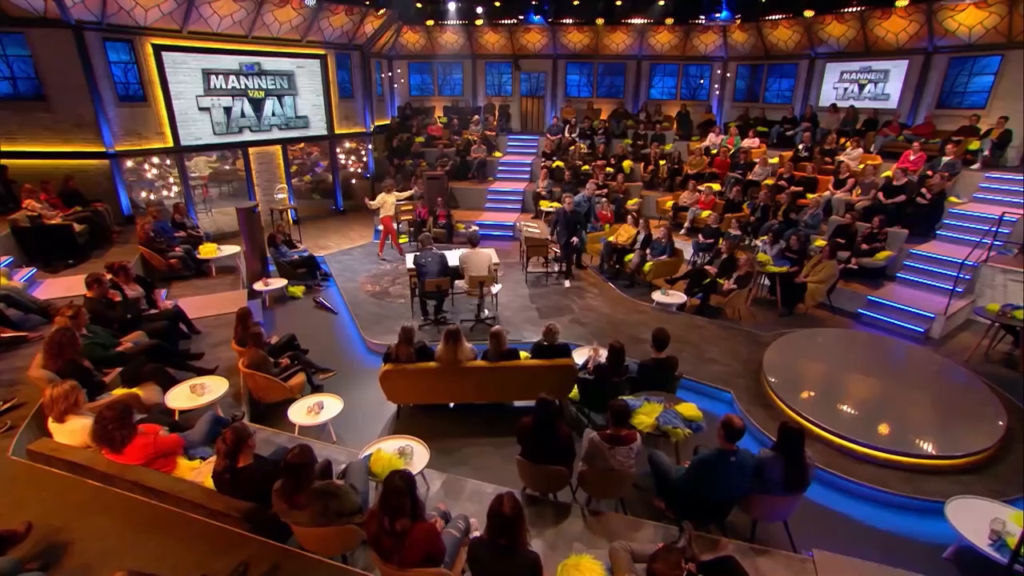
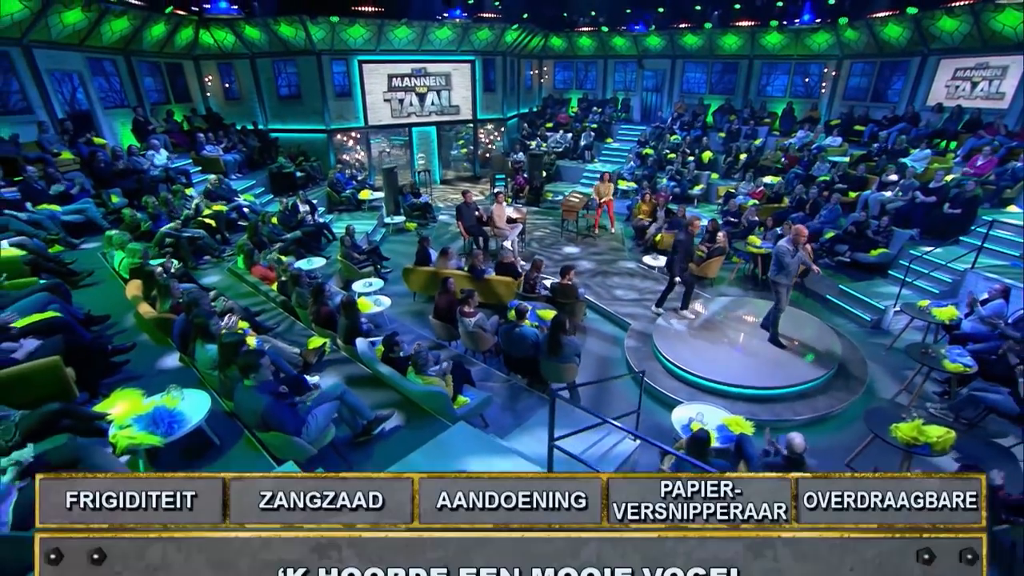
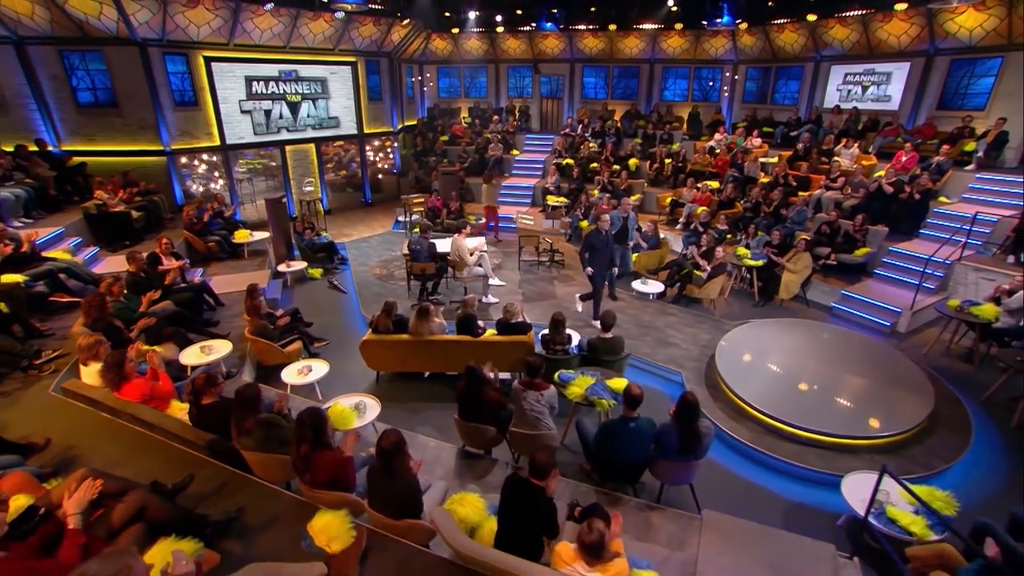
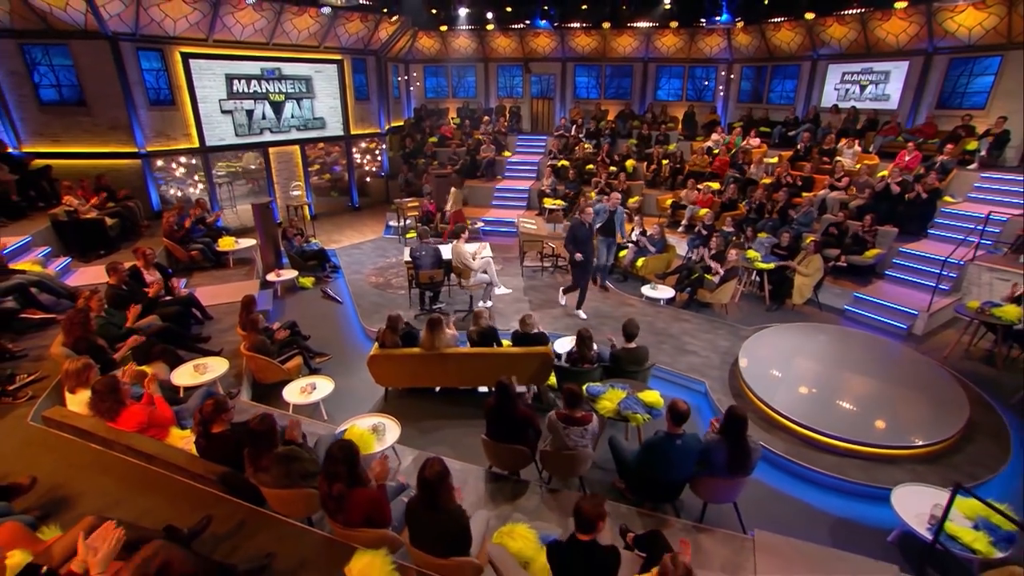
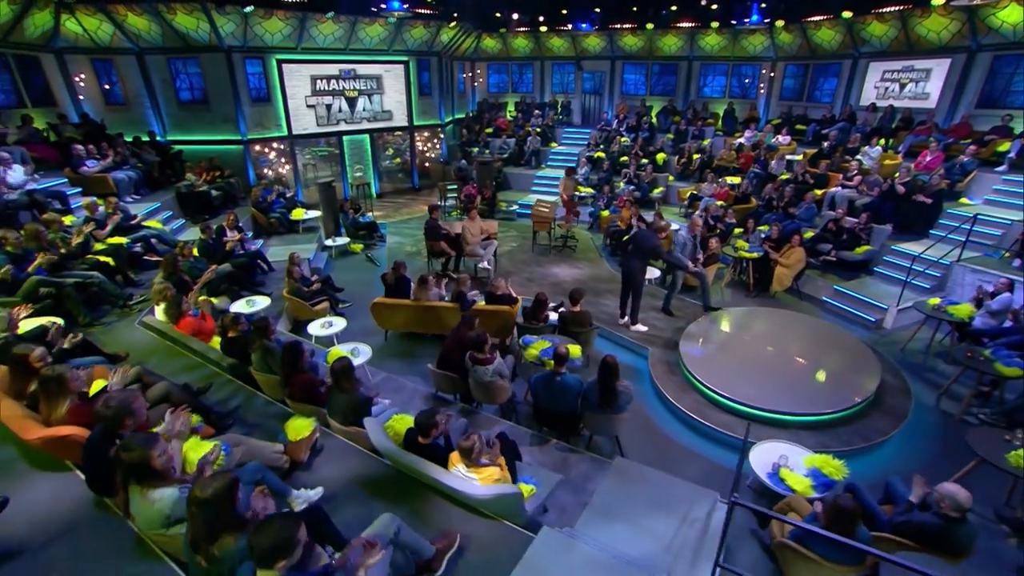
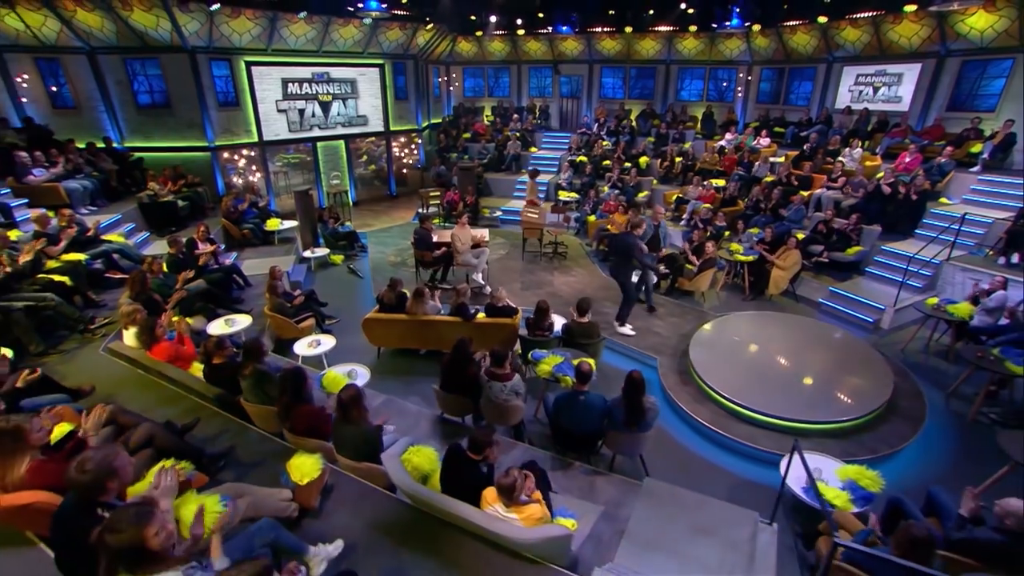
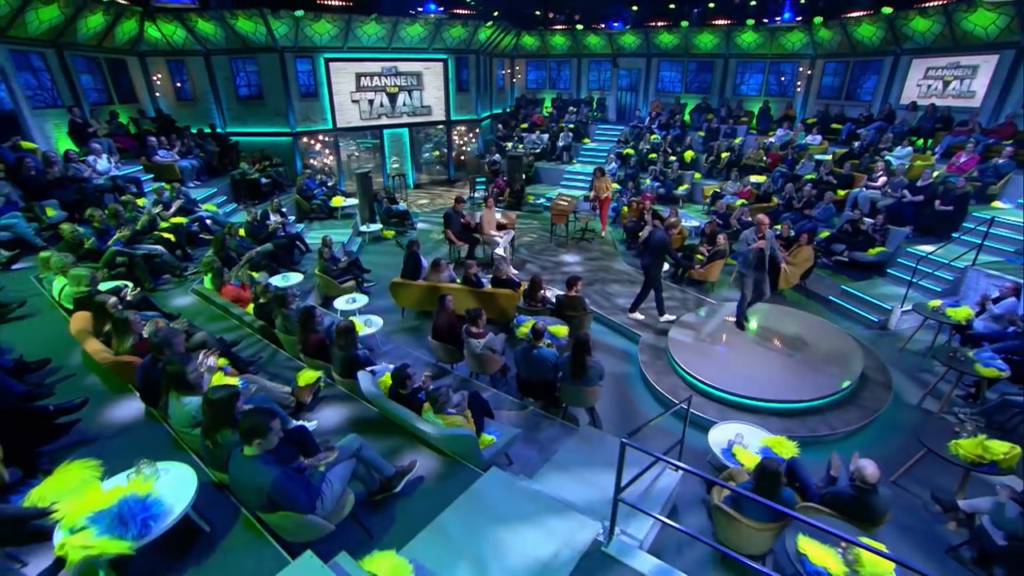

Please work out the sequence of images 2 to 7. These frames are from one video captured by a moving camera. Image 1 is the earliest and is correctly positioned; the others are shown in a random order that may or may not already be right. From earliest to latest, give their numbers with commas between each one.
4, 3, 6, 5, 7, 2
